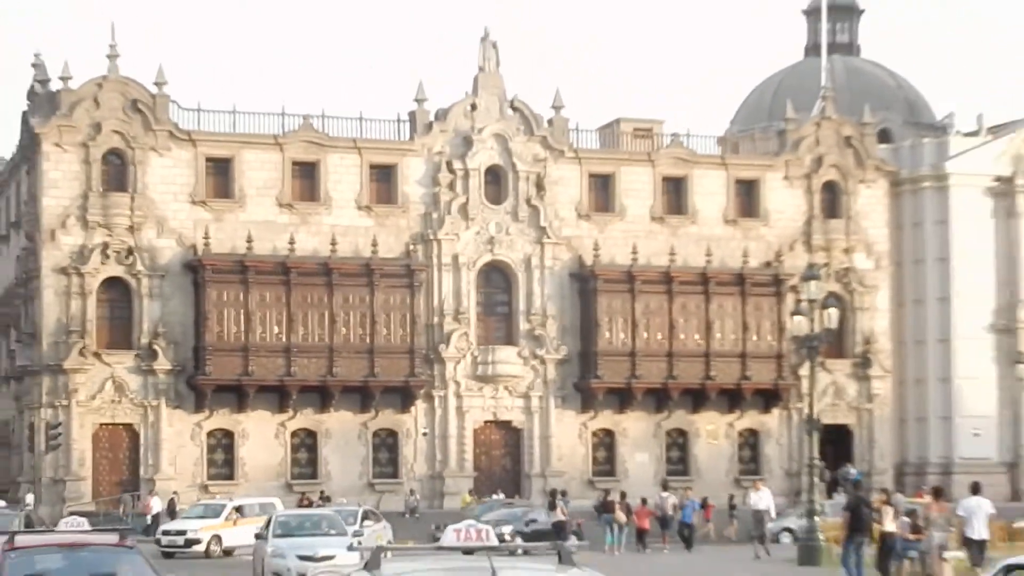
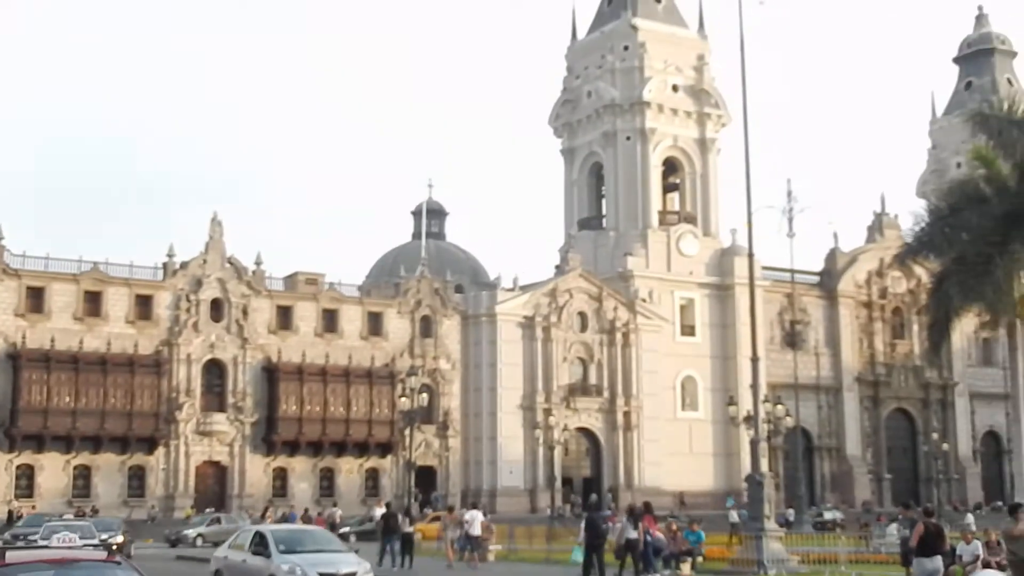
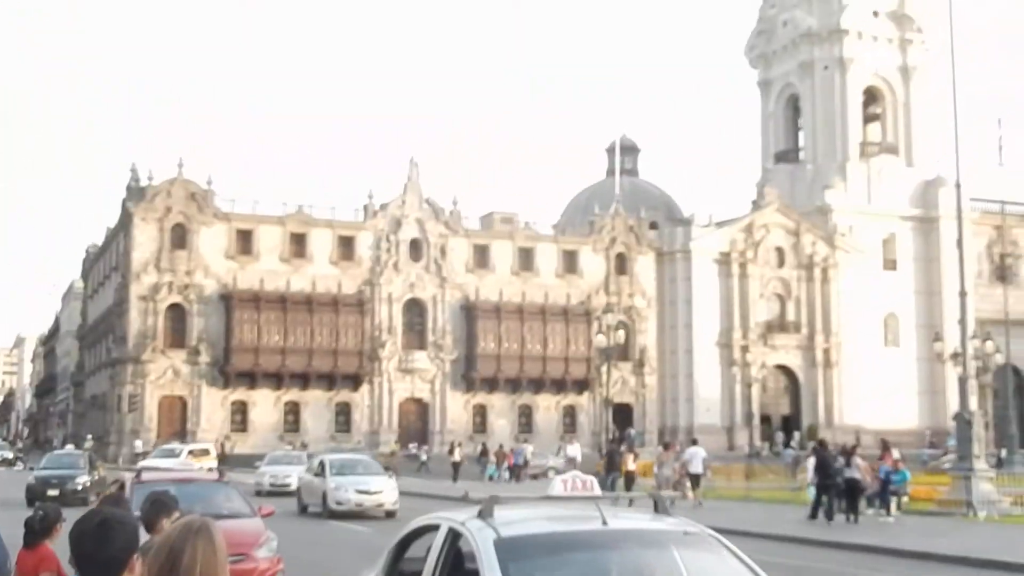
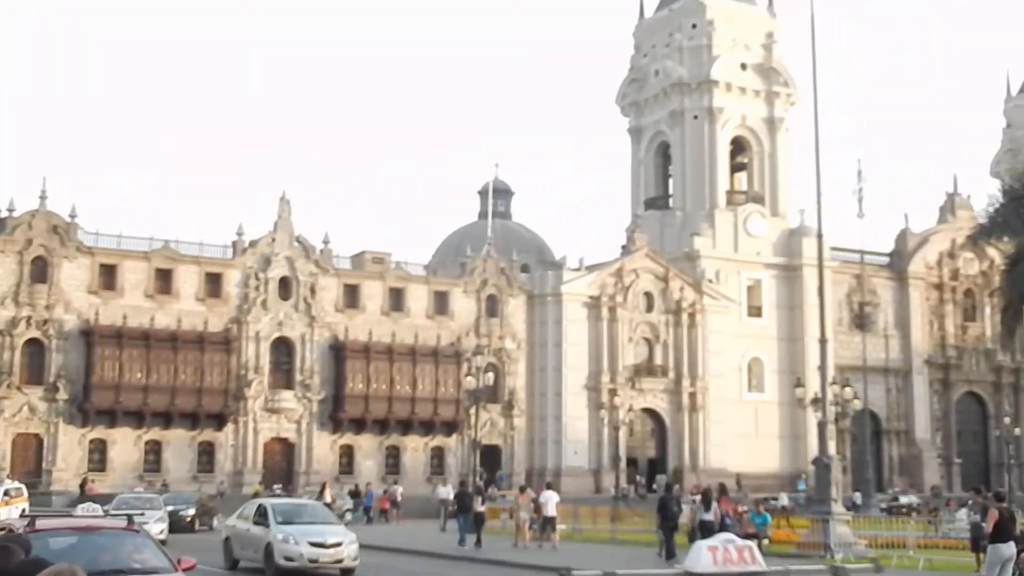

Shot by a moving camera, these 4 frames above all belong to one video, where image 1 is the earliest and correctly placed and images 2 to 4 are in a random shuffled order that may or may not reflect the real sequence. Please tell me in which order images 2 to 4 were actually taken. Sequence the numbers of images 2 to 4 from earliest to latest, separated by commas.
3, 4, 2
